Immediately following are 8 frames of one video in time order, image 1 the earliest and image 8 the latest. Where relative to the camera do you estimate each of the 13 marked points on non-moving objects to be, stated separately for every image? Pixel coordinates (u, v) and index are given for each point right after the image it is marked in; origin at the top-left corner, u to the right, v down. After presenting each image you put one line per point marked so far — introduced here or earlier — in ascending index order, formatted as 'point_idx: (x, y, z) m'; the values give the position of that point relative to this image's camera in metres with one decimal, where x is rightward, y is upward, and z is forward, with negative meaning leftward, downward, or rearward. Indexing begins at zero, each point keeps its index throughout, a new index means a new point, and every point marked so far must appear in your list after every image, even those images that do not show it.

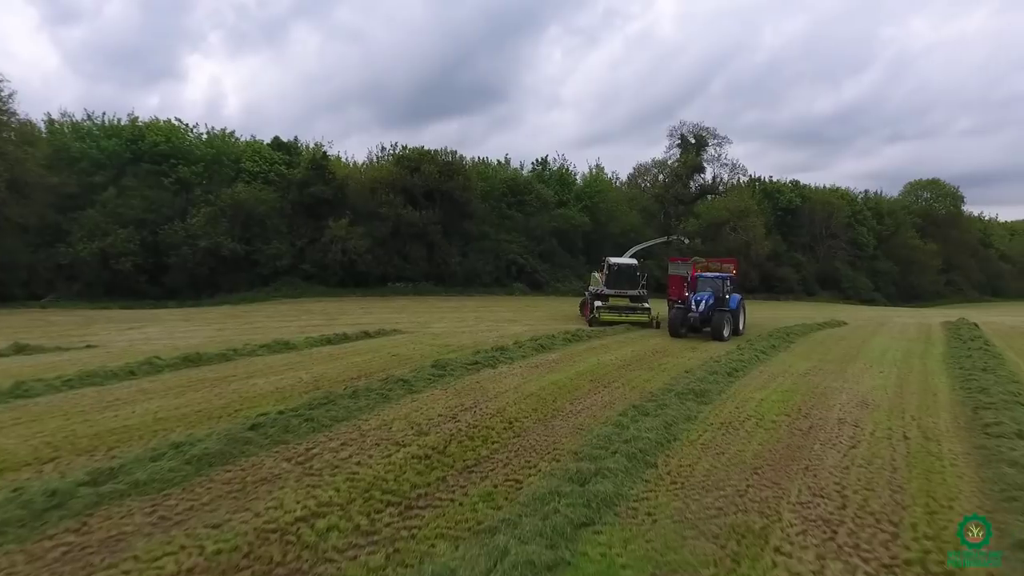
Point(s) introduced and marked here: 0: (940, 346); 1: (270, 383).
0: (+11.7, -1.6, +17.4) m
1: (-4.3, -1.7, +11.3) m
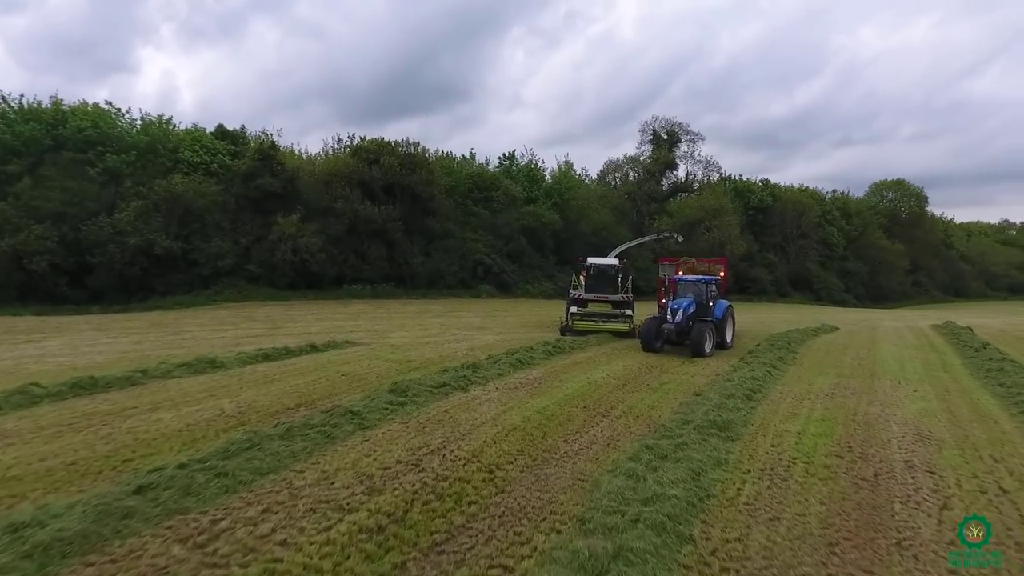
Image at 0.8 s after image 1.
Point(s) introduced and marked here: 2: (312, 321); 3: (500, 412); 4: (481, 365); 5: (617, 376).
0: (+11.0, -1.7, +15.9) m
1: (-4.6, -1.8, +8.8) m
2: (-6.0, -1.0, +19.3) m
3: (-0.2, -1.9, +9.5) m
4: (-0.6, -1.5, +12.3) m
5: (+1.9, -1.7, +11.8) m
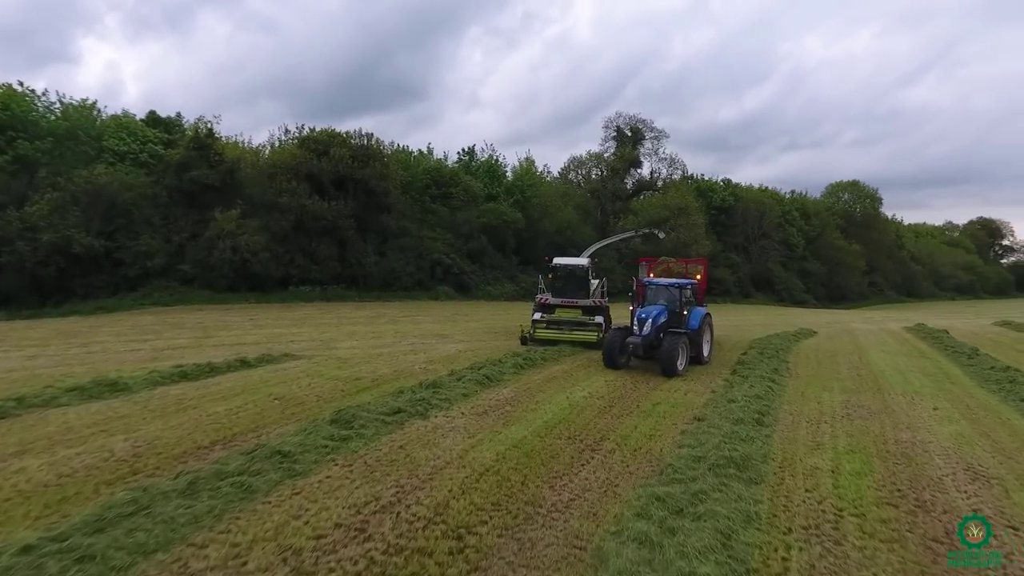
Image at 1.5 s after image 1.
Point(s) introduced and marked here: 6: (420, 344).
0: (+10.2, -1.8, +14.9) m
1: (-4.9, -1.9, +6.8) m
2: (-7.0, -1.1, +17.1) m
3: (-0.5, -1.9, +7.7) m
4: (-1.1, -1.6, +10.5) m
5: (+1.4, -1.7, +10.2) m
6: (-2.1, -1.3, +15.0) m
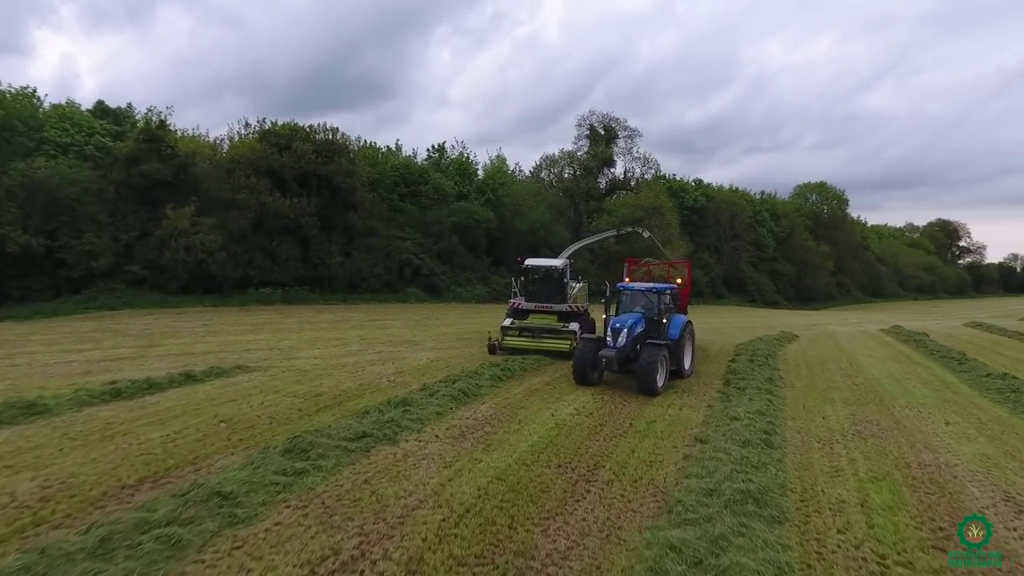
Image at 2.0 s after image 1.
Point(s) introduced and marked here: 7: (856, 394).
0: (+9.6, -1.8, +14.4) m
1: (-5.0, -2.0, +5.5) m
2: (-7.7, -1.2, +15.7) m
3: (-0.7, -2.0, +6.7) m
4: (-1.4, -1.7, +9.4) m
5: (+1.1, -1.8, +9.2) m
6: (-2.7, -1.4, +13.9) m
7: (+6.0, -1.9, +11.2) m
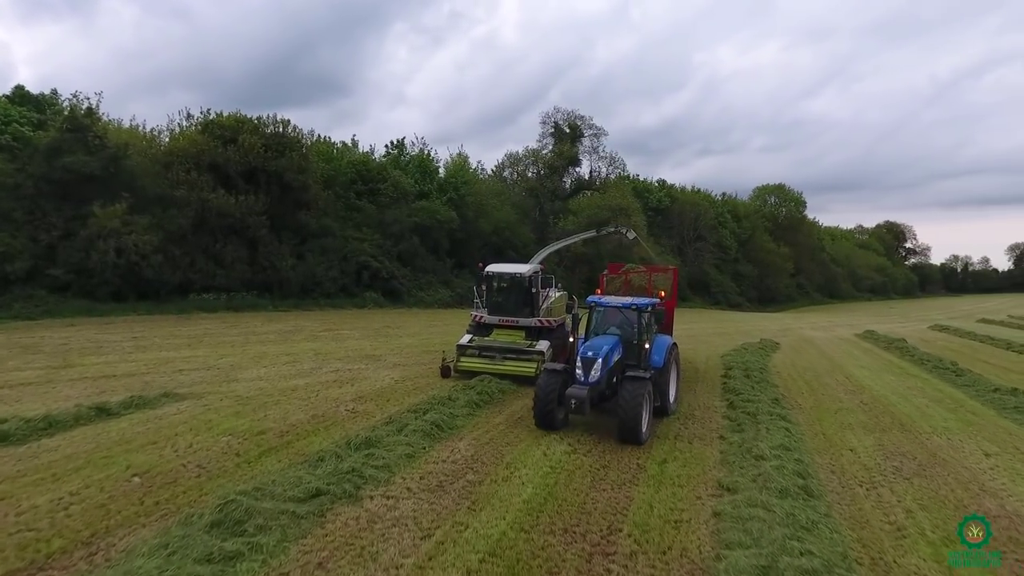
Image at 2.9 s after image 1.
0: (+9.1, -2.0, +13.5) m
1: (-4.9, -2.2, +3.7) m
2: (-8.3, -1.4, +13.7) m
3: (-0.7, -2.2, +5.2) m
4: (-1.6, -1.9, +7.8) m
5: (+0.9, -2.0, +7.8) m
6: (-3.2, -1.6, +12.3) m
7: (+5.7, -2.1, +10.1) m
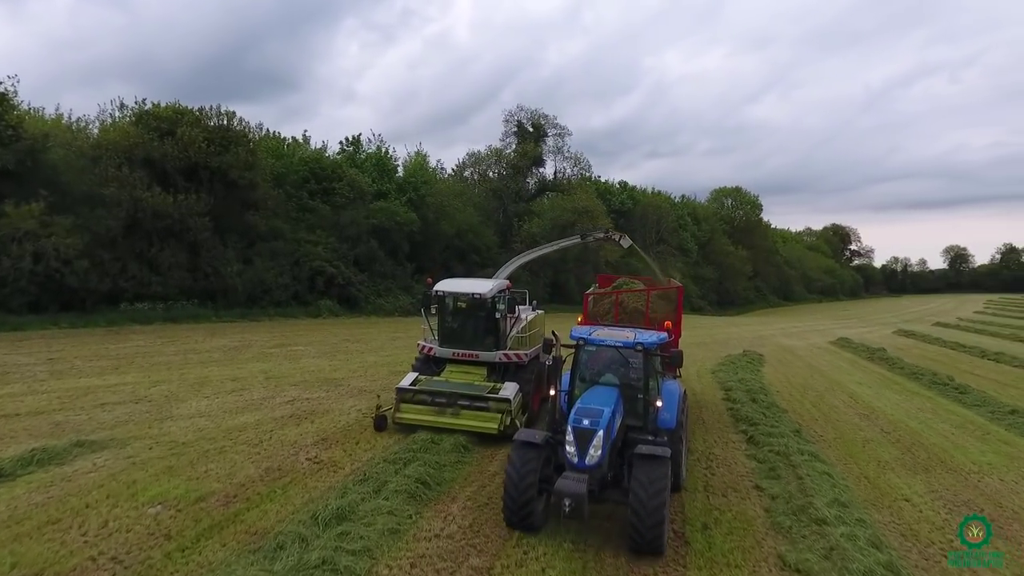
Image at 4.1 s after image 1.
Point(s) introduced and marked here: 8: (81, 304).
0: (+8.7, -2.3, +12.7) m
1: (-4.6, -2.5, +1.9) m
2: (-8.6, -1.7, +11.6) m
3: (-0.5, -2.5, +3.7) m
4: (-1.6, -2.1, +6.2) m
5: (+1.0, -2.3, +6.4) m
6: (-3.4, -1.9, +10.5) m
7: (+5.6, -2.3, +9.0) m
8: (-13.4, -0.5, +19.8) m
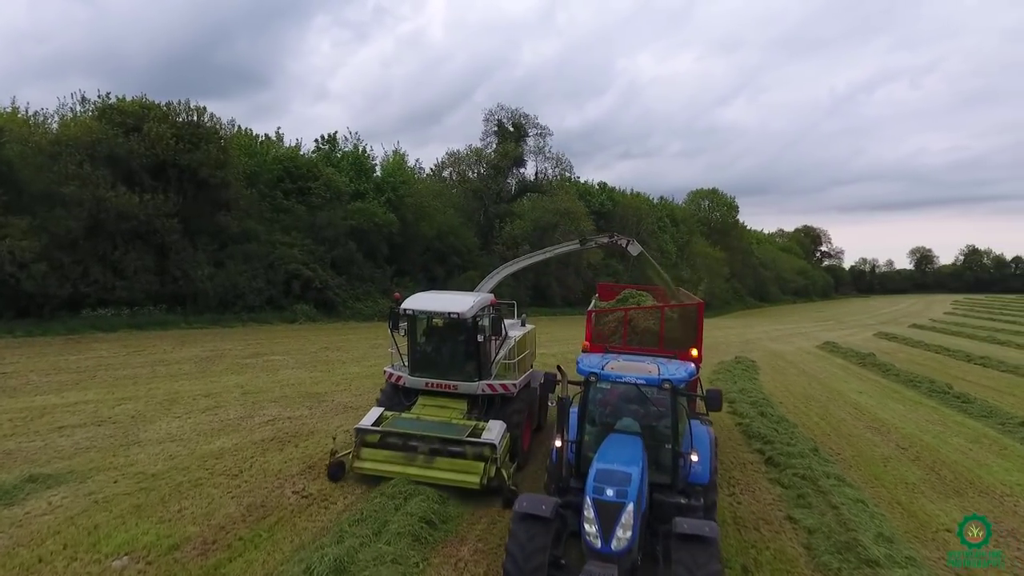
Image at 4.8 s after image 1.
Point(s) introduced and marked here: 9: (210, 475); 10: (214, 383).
0: (+8.6, -2.4, +12.4) m
1: (-4.2, -2.6, +1.0) m
2: (-8.7, -1.8, +10.6) m
3: (-0.2, -2.7, +3.0) m
4: (-1.4, -2.3, +5.5) m
5: (+1.2, -2.5, +5.8) m
6: (-3.4, -2.1, +9.7) m
7: (+5.7, -2.5, +8.6) m
8: (-13.8, -0.6, +18.5) m
9: (-3.6, -2.2, +7.5) m
10: (-5.9, -1.8, +12.7) m
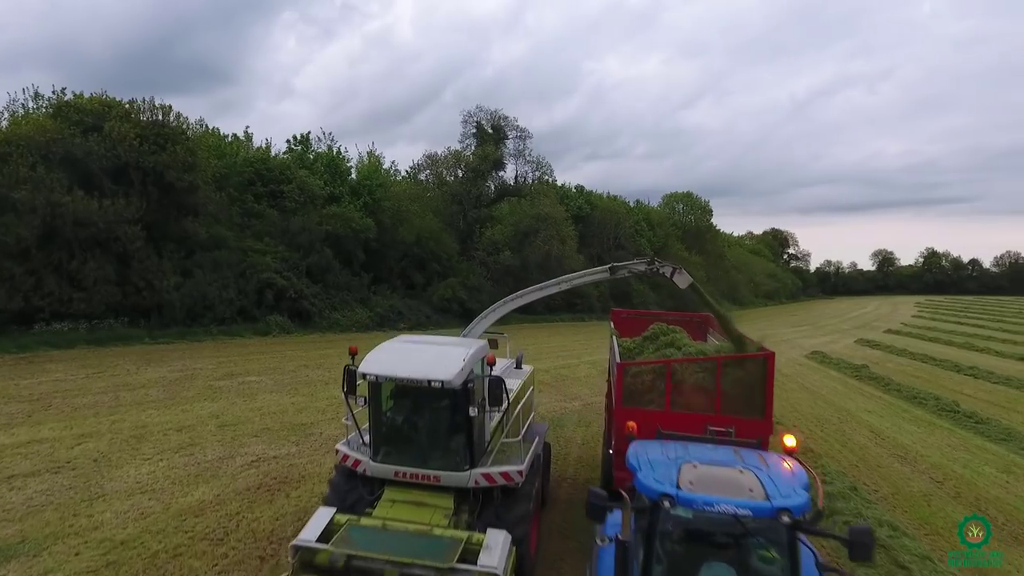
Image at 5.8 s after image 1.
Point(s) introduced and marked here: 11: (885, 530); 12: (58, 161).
0: (+8.6, -2.8, +11.9) m
1: (-3.6, -3.0, -0.1) m
2: (-8.5, -2.2, +9.3) m
3: (+0.3, -3.0, +2.1) m
4: (-1.0, -2.7, +4.6) m
5: (+1.5, -2.8, +5.0) m
6: (-3.2, -2.4, +8.7) m
7: (+5.9, -2.8, +8.0) m
8: (-14.0, -1.0, +17.0) m
9: (-3.3, -2.5, +6.5) m
10: (-5.9, -2.2, +11.6) m
11: (+4.1, -2.7, +7.2) m
12: (-13.0, +3.6, +18.1) m
